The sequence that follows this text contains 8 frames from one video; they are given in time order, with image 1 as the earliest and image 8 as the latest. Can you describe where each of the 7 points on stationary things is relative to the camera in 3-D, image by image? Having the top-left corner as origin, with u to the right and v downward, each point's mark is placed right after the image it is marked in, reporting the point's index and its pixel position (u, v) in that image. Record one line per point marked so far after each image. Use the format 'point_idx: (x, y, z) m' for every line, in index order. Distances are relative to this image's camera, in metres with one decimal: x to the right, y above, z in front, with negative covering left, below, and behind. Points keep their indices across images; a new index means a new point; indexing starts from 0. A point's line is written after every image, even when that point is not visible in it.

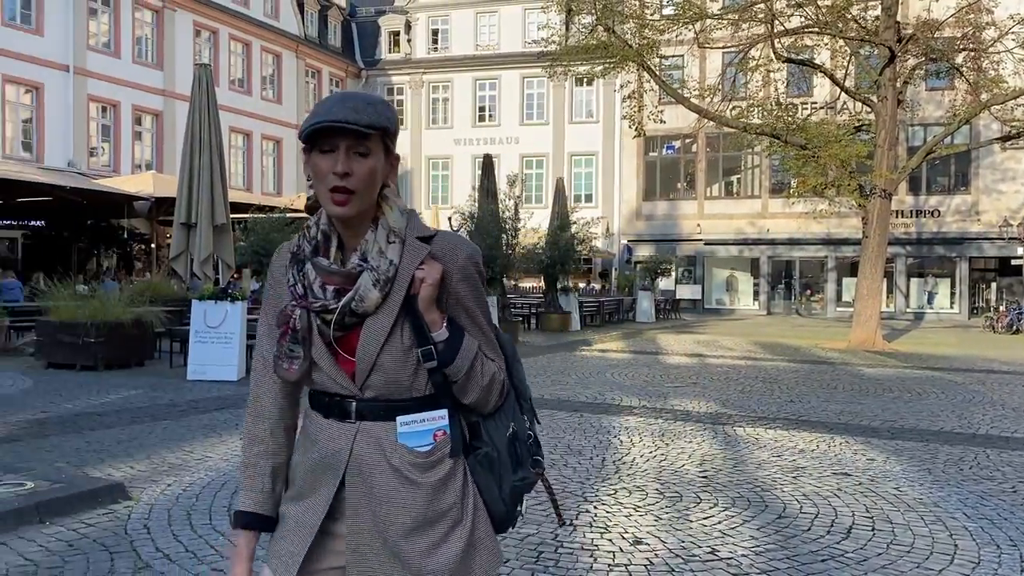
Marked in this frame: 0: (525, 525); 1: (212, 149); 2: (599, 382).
0: (+0.1, -1.2, +4.4) m
1: (-4.4, +2.1, +12.9) m
2: (+1.1, -1.2, +11.0) m
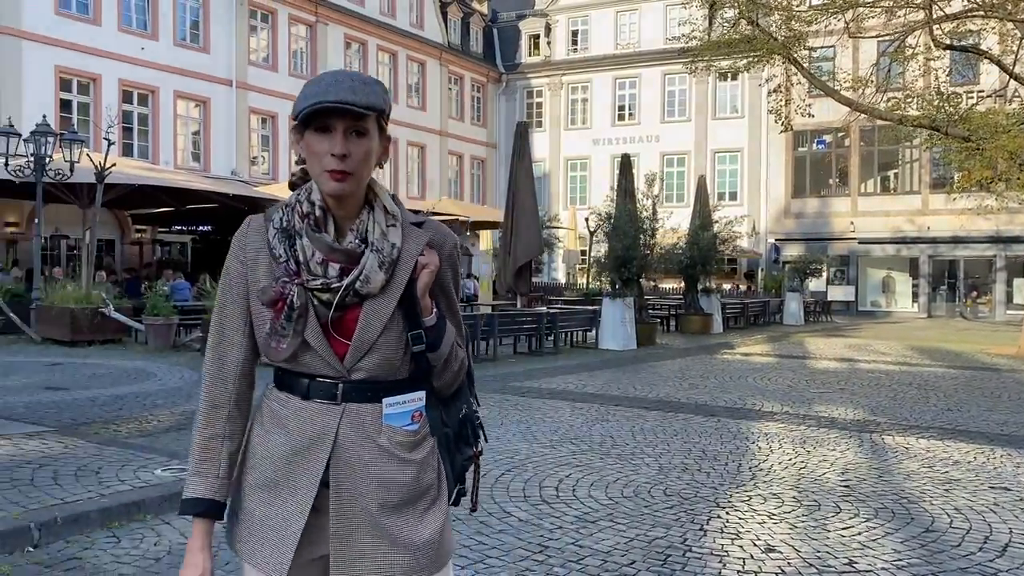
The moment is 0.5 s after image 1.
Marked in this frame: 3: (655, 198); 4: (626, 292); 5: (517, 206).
0: (+0.7, -1.2, +4.4) m
1: (-2.4, +2.0, +13.5) m
2: (+2.8, -1.2, +10.7) m
3: (+3.1, +1.9, +18.4) m
4: (+2.2, -0.1, +16.5) m
5: (+0.2, +1.6, +16.3) m
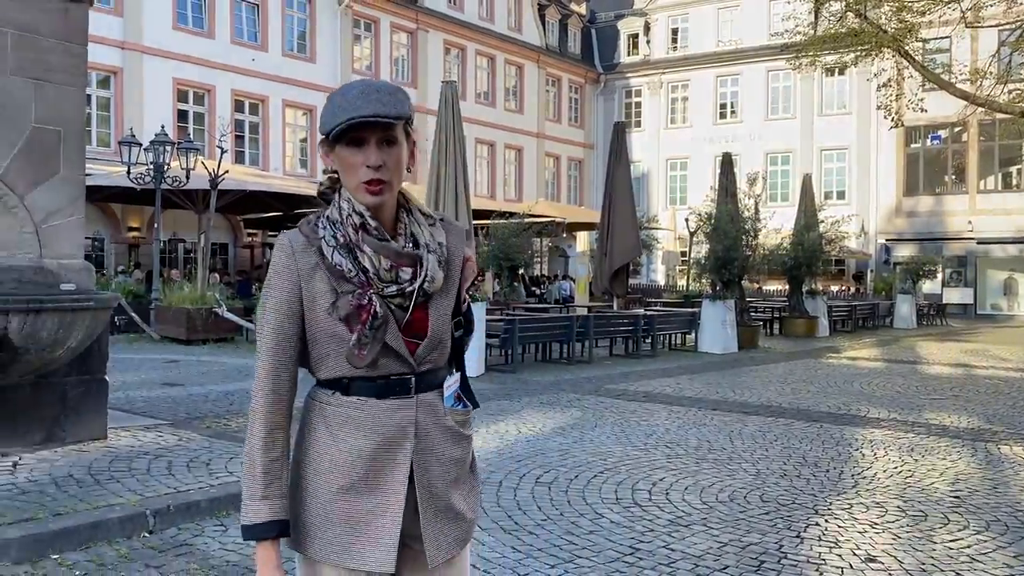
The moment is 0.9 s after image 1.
0: (+1.2, -1.2, +4.3) m
1: (-0.9, +2.0, +13.7) m
2: (+4.0, -1.2, +10.3) m
3: (+5.1, +1.9, +18.0) m
4: (+4.0, -0.1, +16.2) m
5: (+2.0, +1.6, +16.2) m
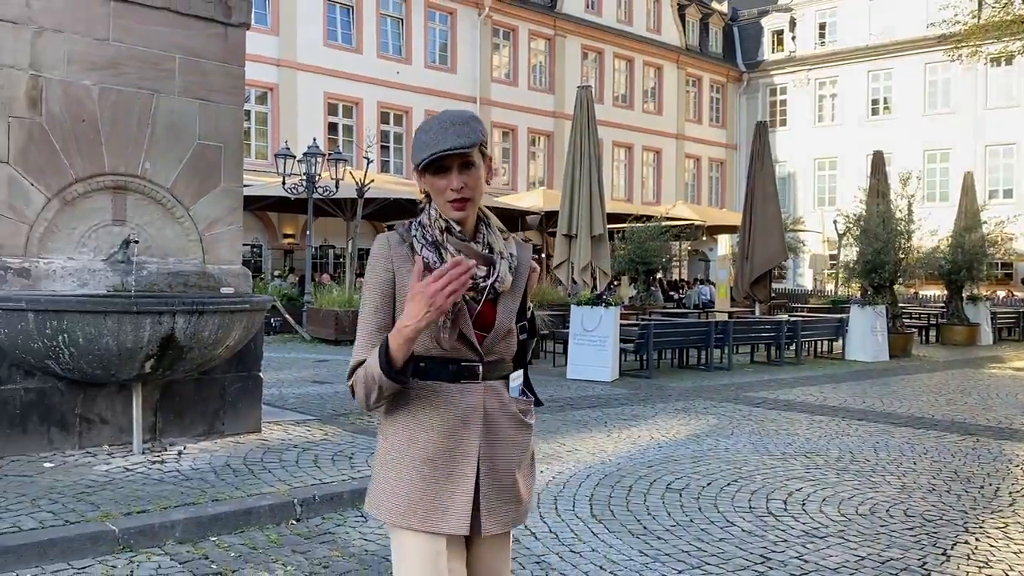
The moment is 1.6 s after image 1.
0: (+1.8, -1.2, +4.1) m
1: (+1.3, +2.0, +13.7) m
2: (+5.5, -1.3, +9.6) m
3: (+7.8, +1.8, +17.0) m
4: (+6.5, -0.2, +15.4) m
5: (+4.5, +1.5, +15.8) m
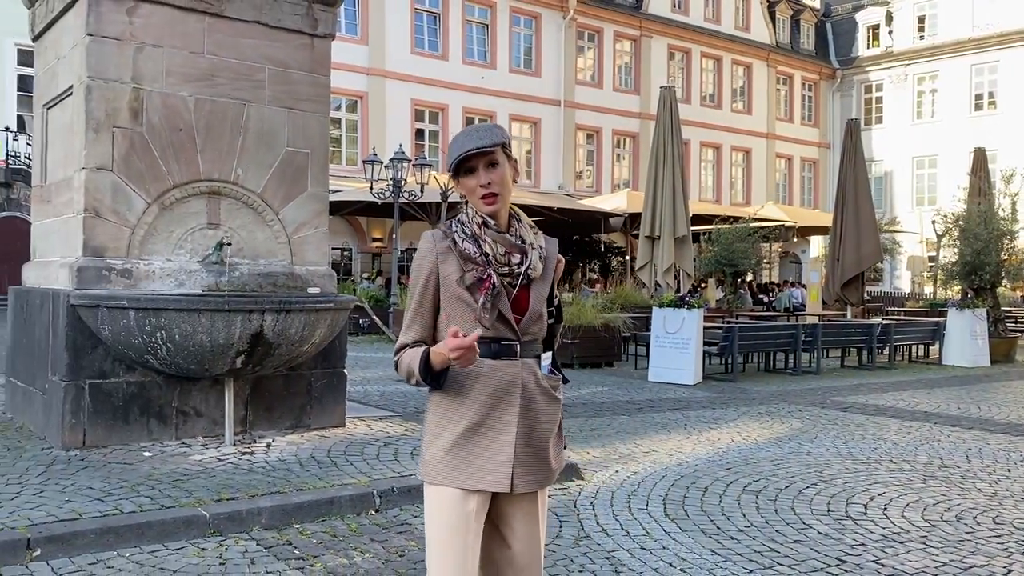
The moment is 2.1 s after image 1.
0: (+2.1, -1.2, +4.0) m
1: (+2.6, +1.9, +13.6) m
2: (+6.4, -1.3, +9.1) m
3: (+9.4, +1.8, +16.3) m
4: (+7.9, -0.2, +14.8) m
5: (+6.0, +1.4, +15.3) m
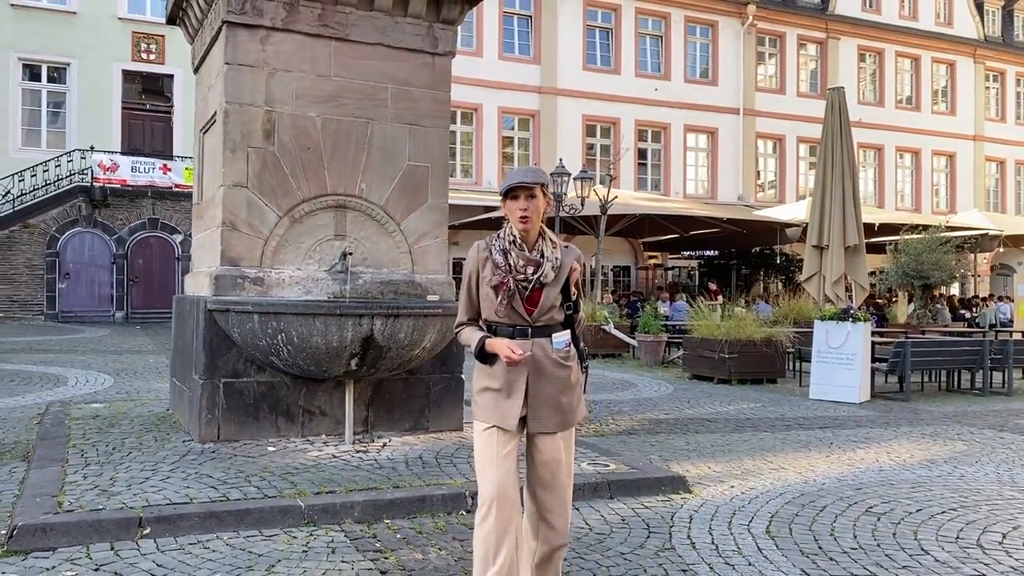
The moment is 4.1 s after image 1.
0: (+2.4, -1.2, +3.5) m
1: (+4.9, +1.7, +12.8) m
2: (+7.6, -1.4, +7.5) m
3: (+12.2, +1.5, +13.9) m
4: (+10.4, -0.4, +12.7) m
5: (+8.6, +1.2, +13.8) m
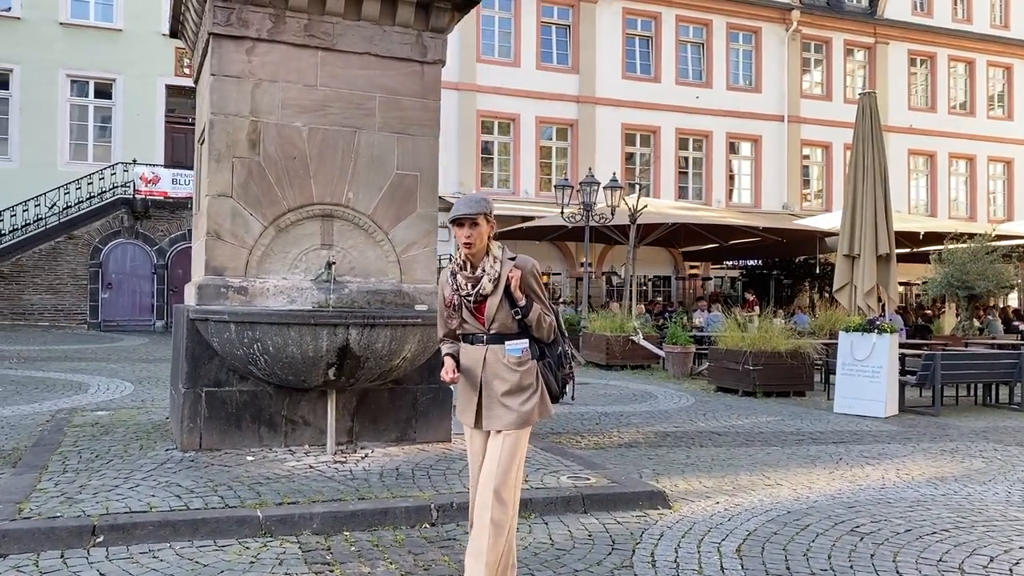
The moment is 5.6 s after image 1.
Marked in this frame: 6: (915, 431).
0: (+2.2, -1.3, +3.3) m
1: (+5.2, +1.6, +12.5) m
2: (+7.6, -1.5, +7.0) m
3: (+12.6, +1.4, +13.1) m
4: (+10.7, -0.6, +12.0) m
5: (+9.0, +1.1, +13.2) m
6: (+4.2, -1.5, +9.0) m
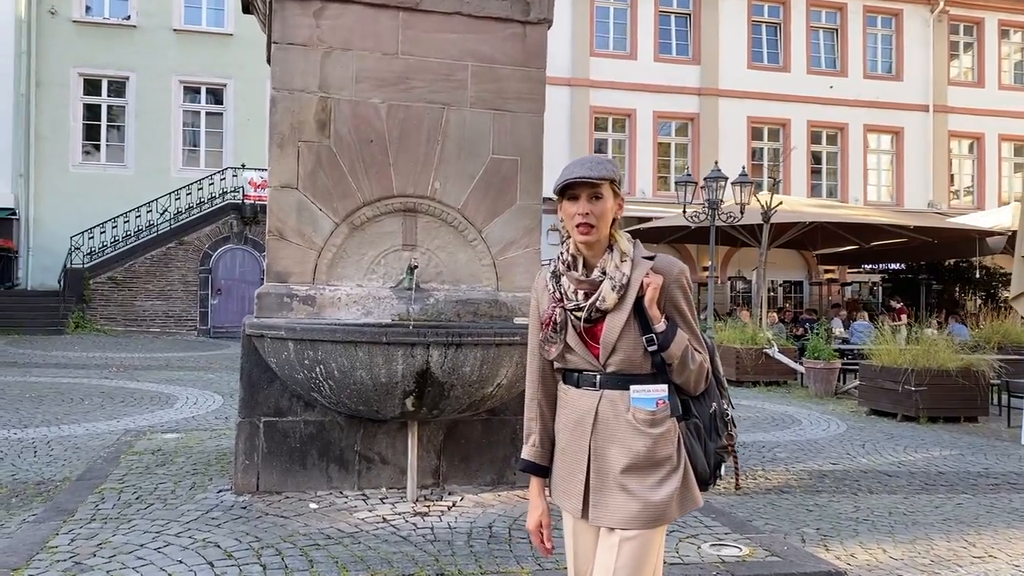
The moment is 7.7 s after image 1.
0: (+2.5, -1.3, +1.8) m
1: (+6.7, +1.5, +10.5) m
2: (+8.4, -1.5, +4.7) m
3: (+14.1, +1.3, +10.2) m
4: (+12.1, -0.6, +9.3) m
5: (+10.5, +1.0, +10.7) m
6: (+5.2, -1.6, +7.2) m
